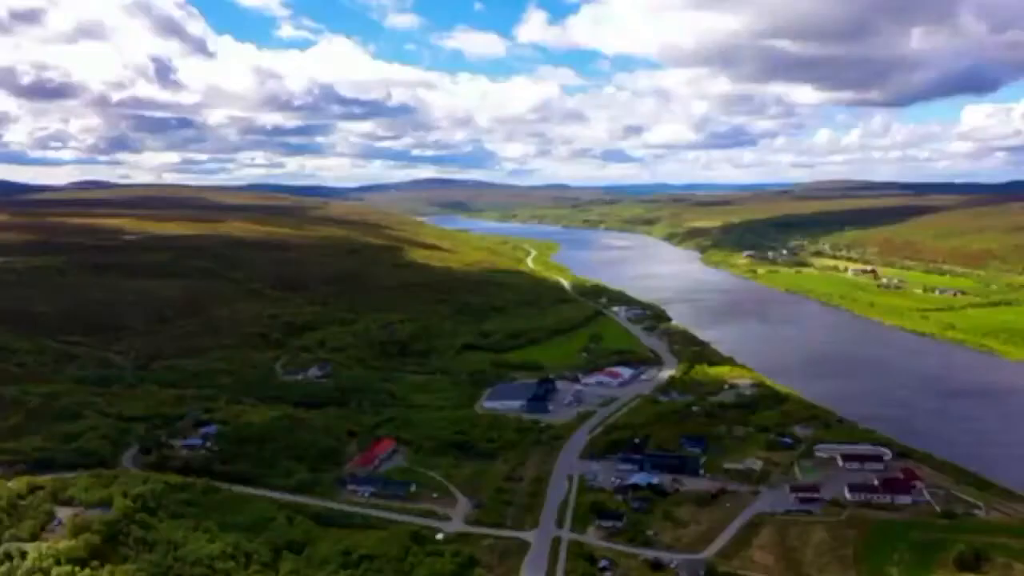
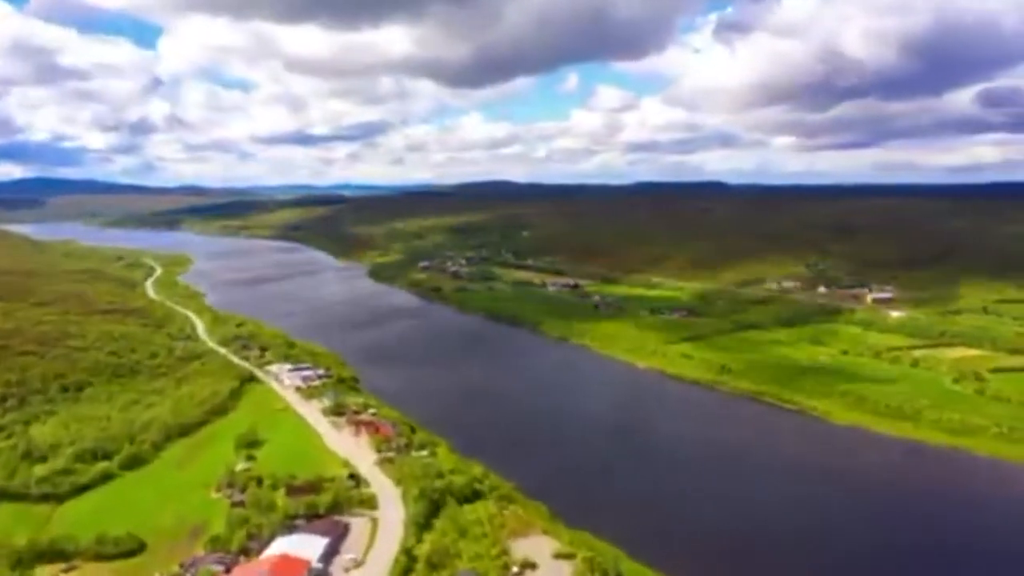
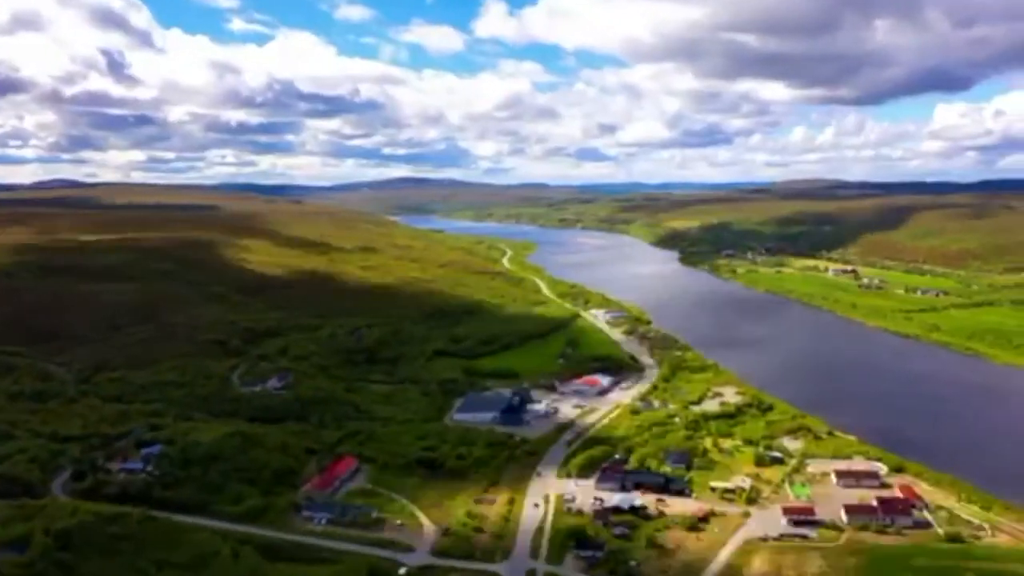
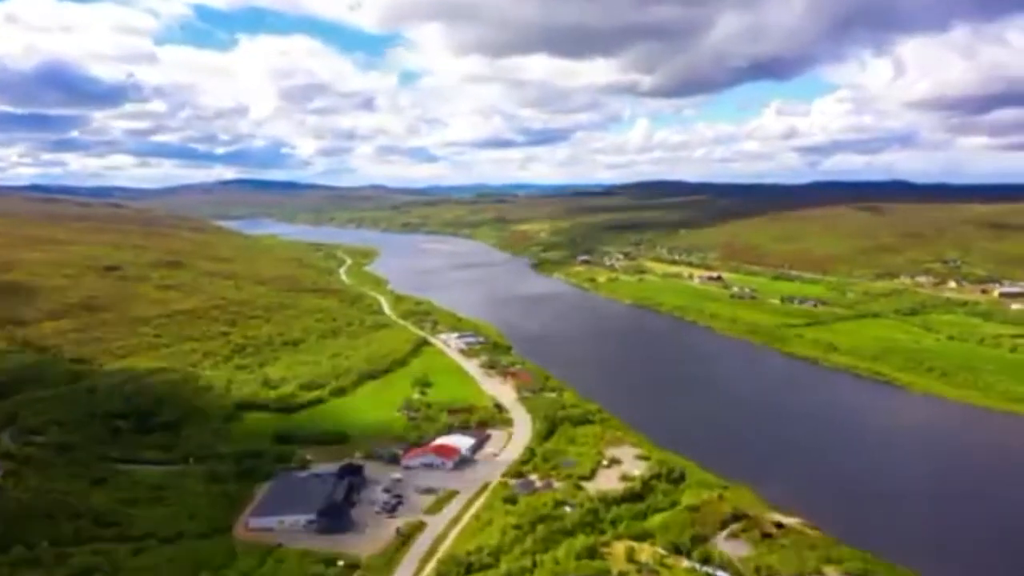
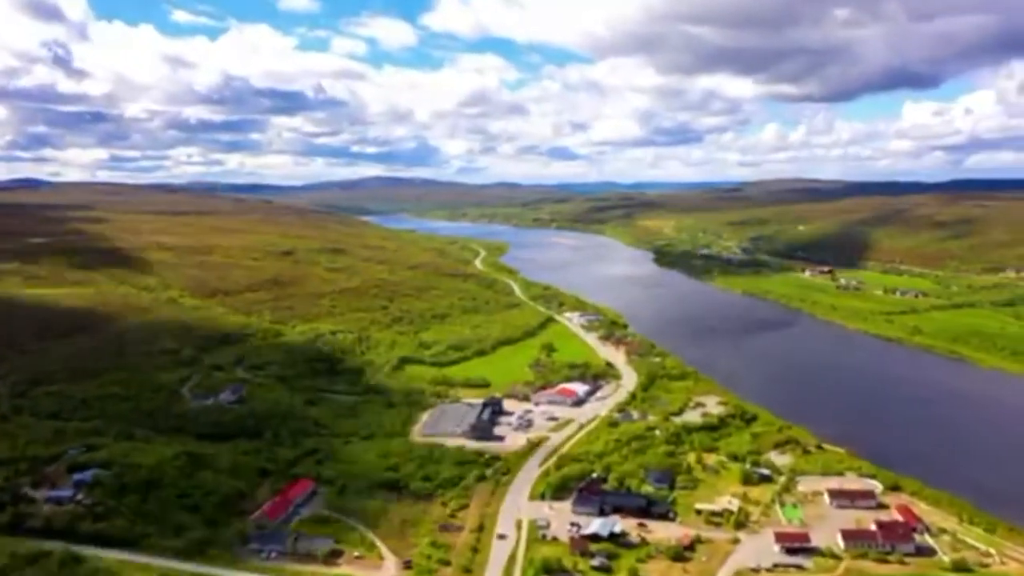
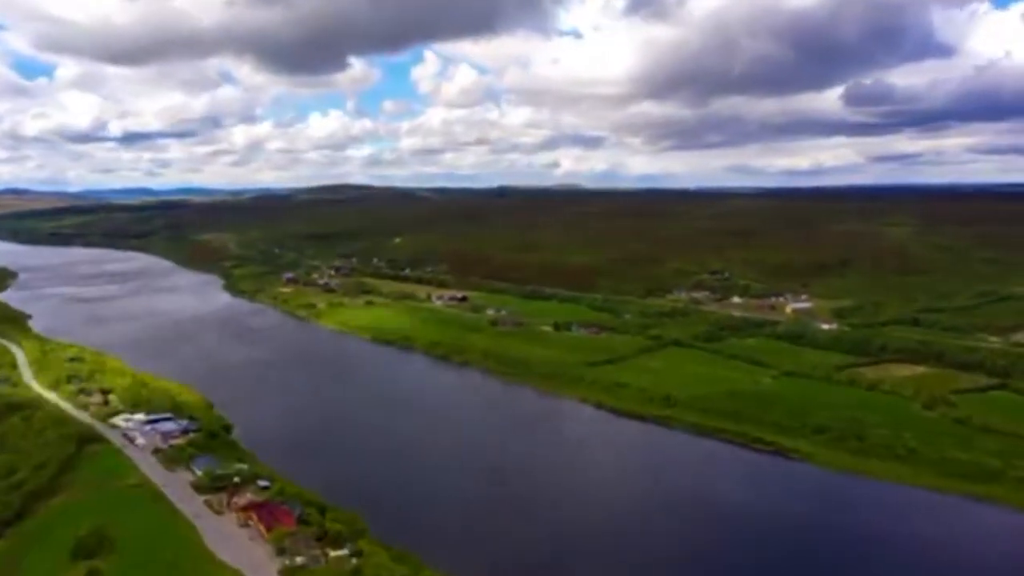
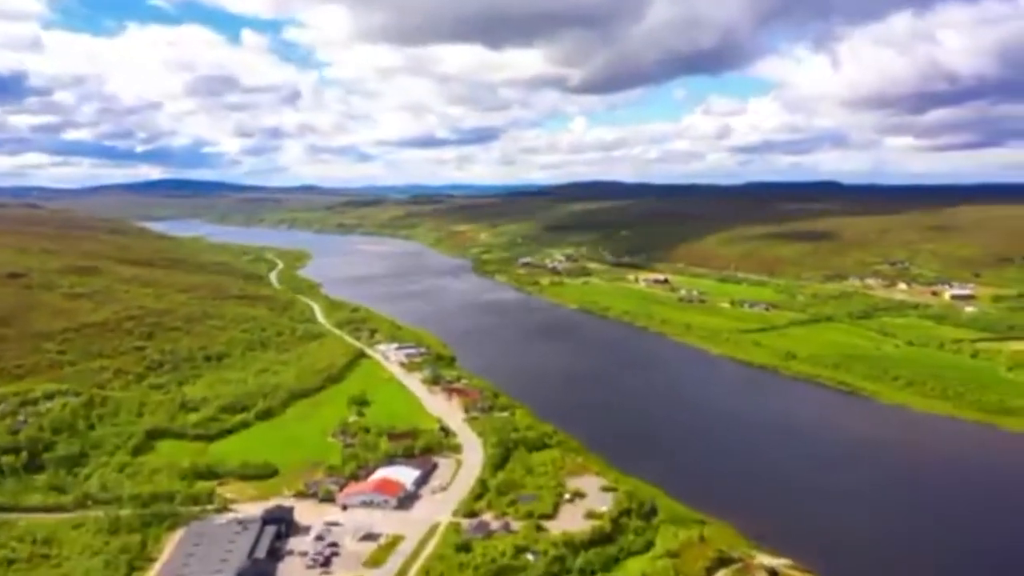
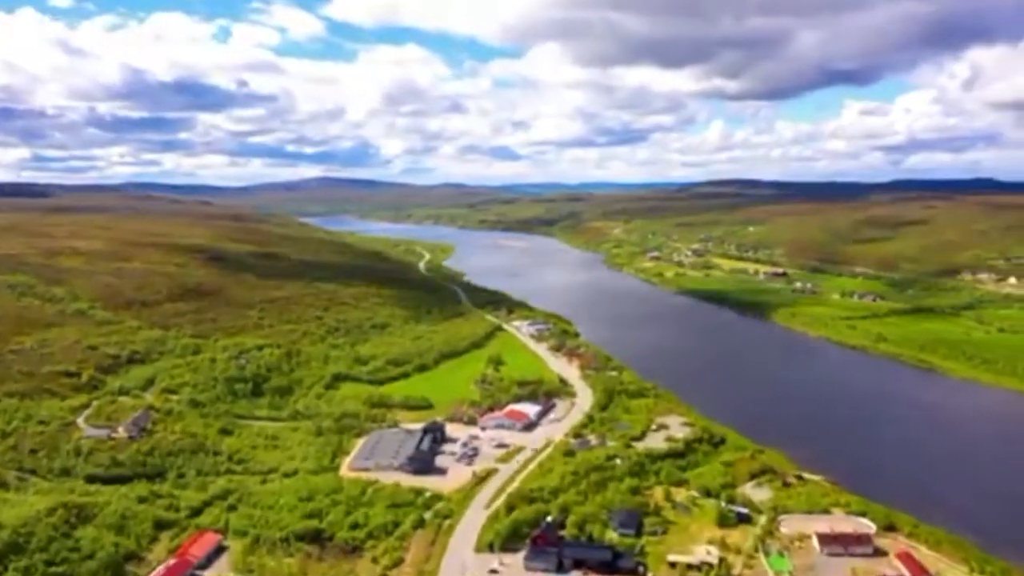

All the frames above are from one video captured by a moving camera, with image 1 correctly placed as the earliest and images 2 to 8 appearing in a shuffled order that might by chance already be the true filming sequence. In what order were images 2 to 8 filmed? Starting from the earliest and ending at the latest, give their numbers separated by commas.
3, 5, 8, 4, 7, 2, 6
